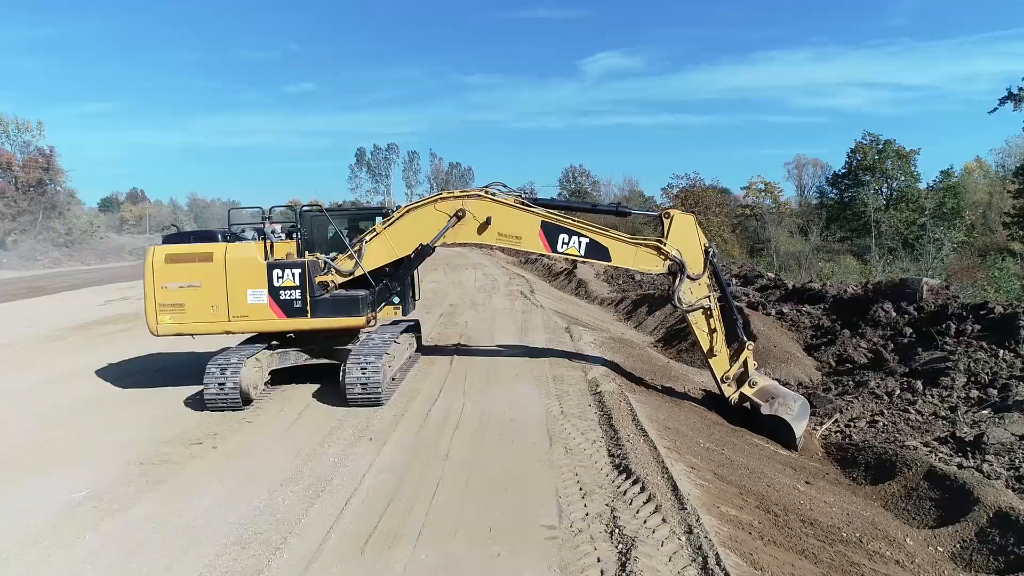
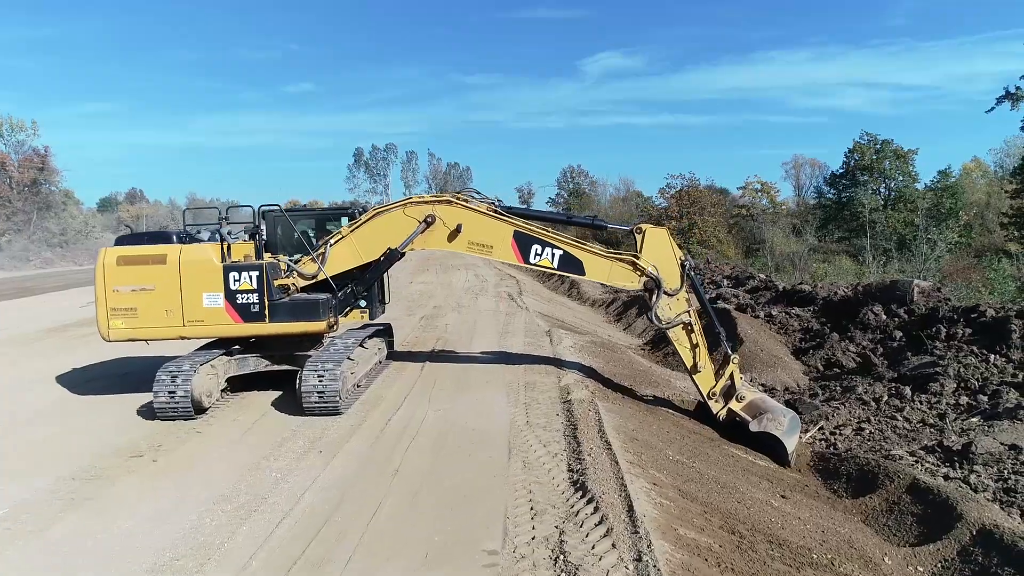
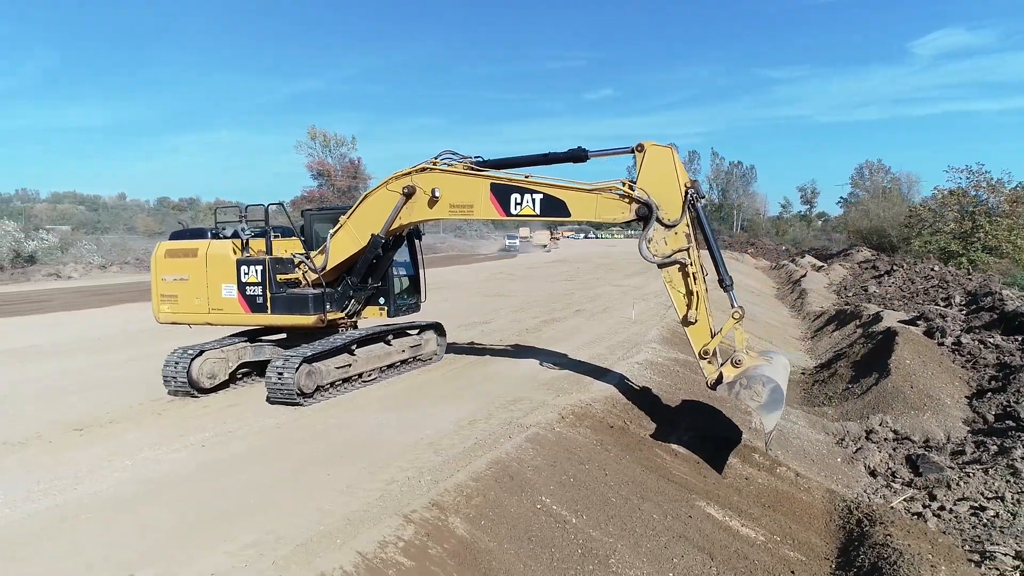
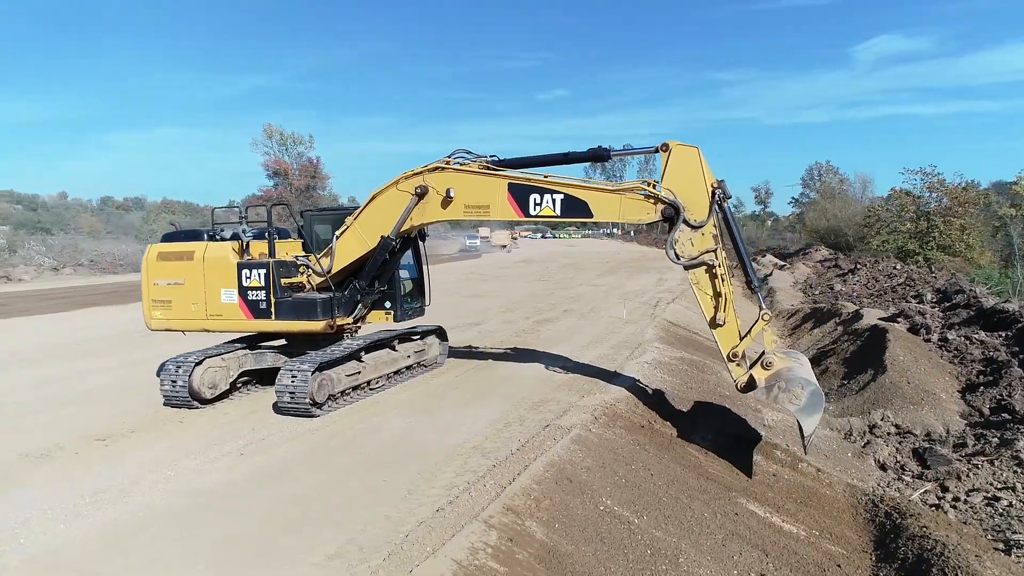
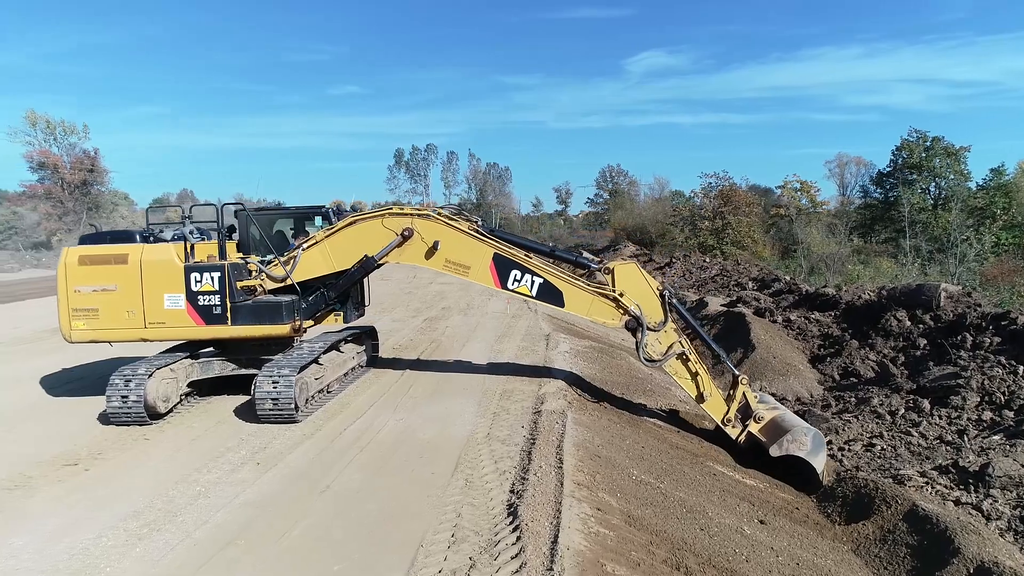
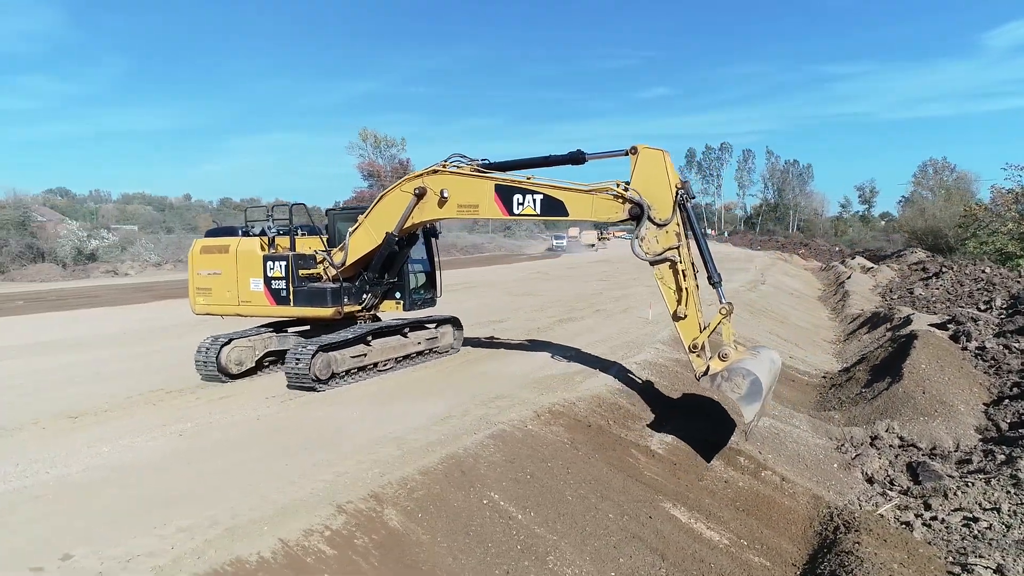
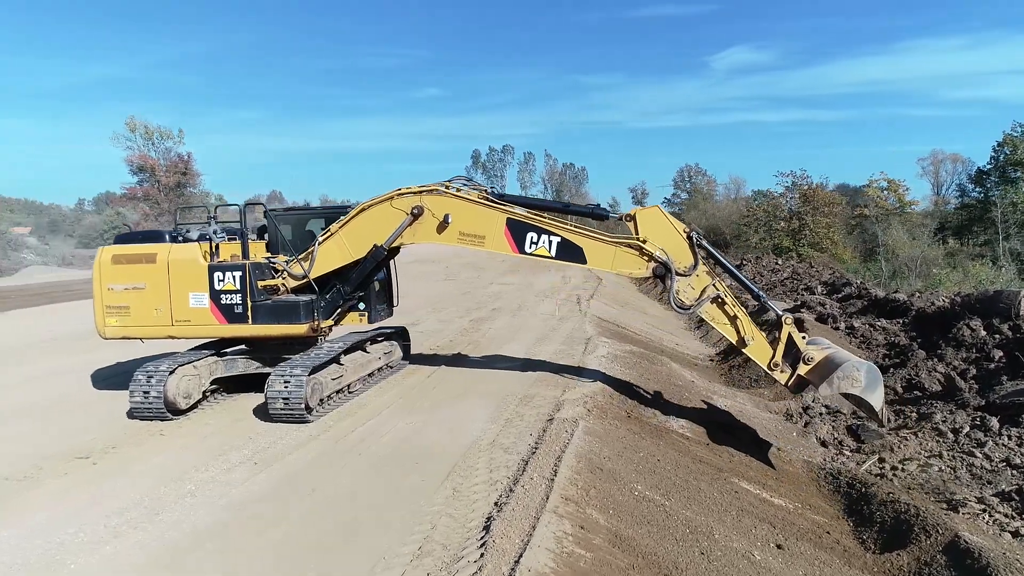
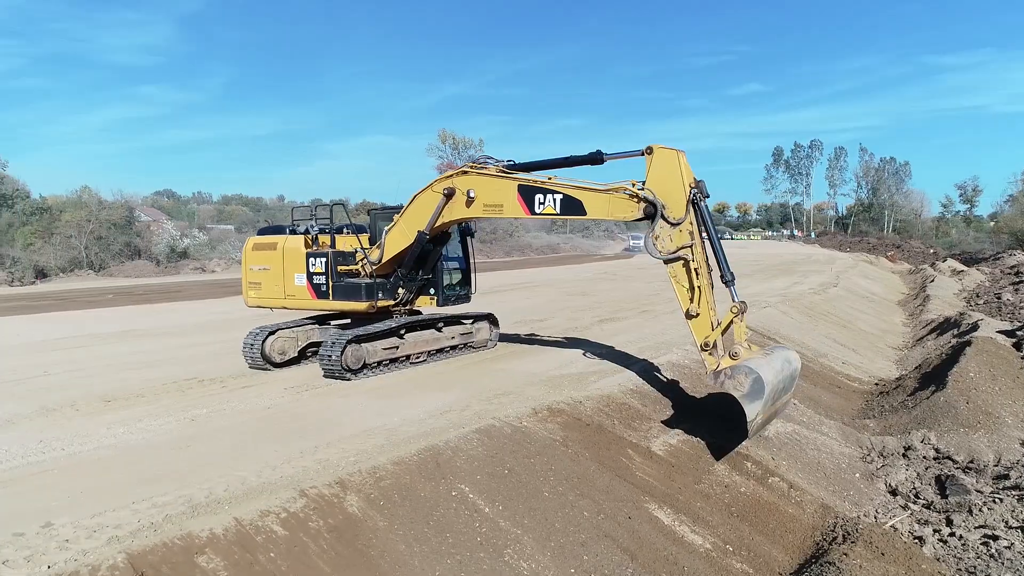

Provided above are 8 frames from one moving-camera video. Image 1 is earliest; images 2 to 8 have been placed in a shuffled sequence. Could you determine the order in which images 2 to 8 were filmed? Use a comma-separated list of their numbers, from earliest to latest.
2, 5, 7, 4, 3, 6, 8
